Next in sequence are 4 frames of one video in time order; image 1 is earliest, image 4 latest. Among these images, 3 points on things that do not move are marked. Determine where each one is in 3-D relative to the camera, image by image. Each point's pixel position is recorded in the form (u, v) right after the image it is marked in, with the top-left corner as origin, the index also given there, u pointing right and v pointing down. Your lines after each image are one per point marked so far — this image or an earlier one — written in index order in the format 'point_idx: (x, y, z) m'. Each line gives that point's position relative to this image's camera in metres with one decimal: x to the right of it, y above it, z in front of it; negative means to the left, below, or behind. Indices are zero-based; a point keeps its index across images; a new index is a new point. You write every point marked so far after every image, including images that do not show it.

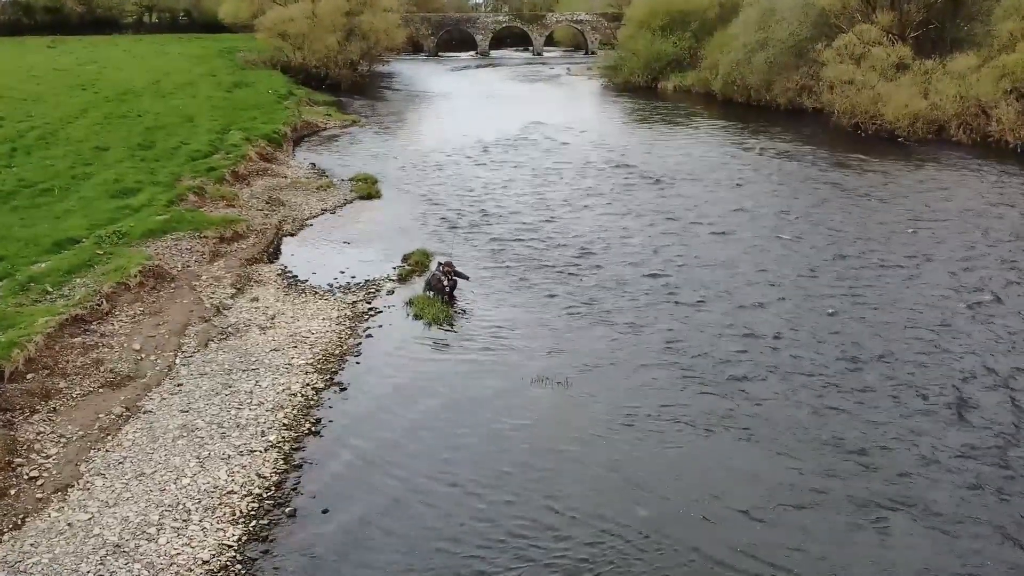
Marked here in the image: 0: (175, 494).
0: (-8.0, -4.5, +19.6) m
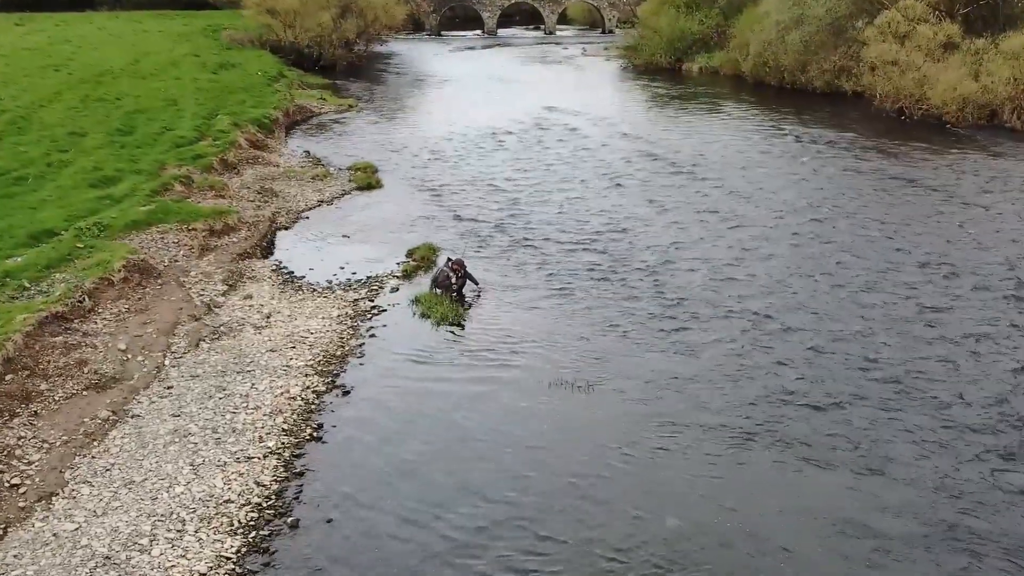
0: (-7.6, -4.7, +18.1) m
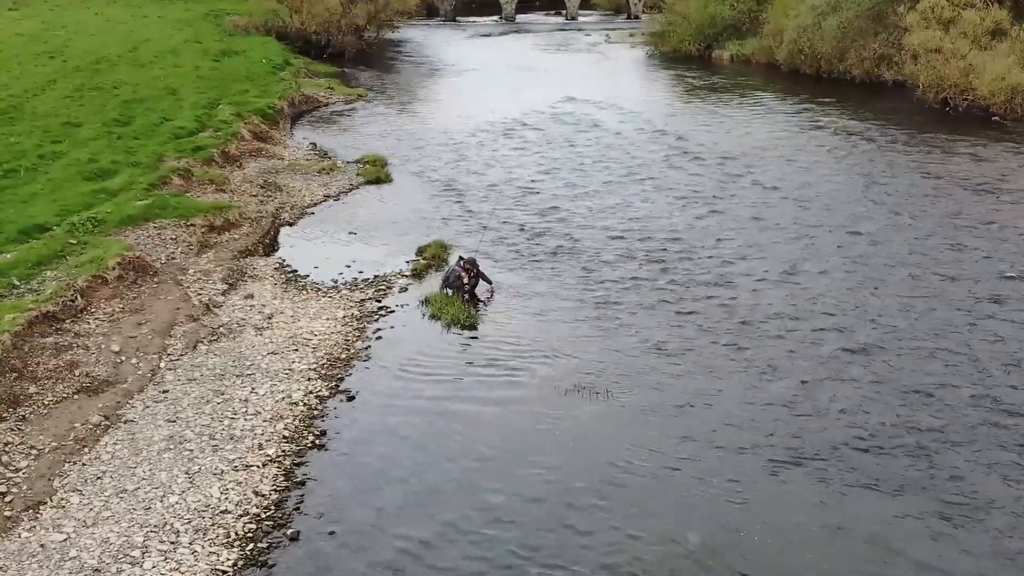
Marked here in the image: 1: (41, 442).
0: (-7.2, -4.6, +16.7) m
1: (-10.9, -3.5, +18.9) m
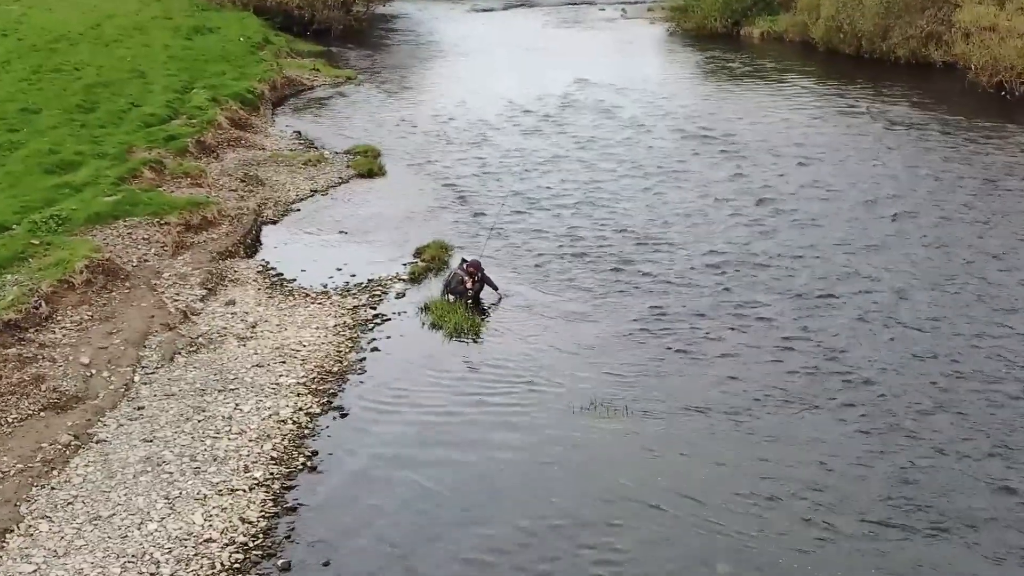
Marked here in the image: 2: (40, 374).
0: (-6.8, -5.0, +14.5) m
1: (-10.6, -3.9, +16.6) m
2: (-11.3, -2.2, +19.4) m
